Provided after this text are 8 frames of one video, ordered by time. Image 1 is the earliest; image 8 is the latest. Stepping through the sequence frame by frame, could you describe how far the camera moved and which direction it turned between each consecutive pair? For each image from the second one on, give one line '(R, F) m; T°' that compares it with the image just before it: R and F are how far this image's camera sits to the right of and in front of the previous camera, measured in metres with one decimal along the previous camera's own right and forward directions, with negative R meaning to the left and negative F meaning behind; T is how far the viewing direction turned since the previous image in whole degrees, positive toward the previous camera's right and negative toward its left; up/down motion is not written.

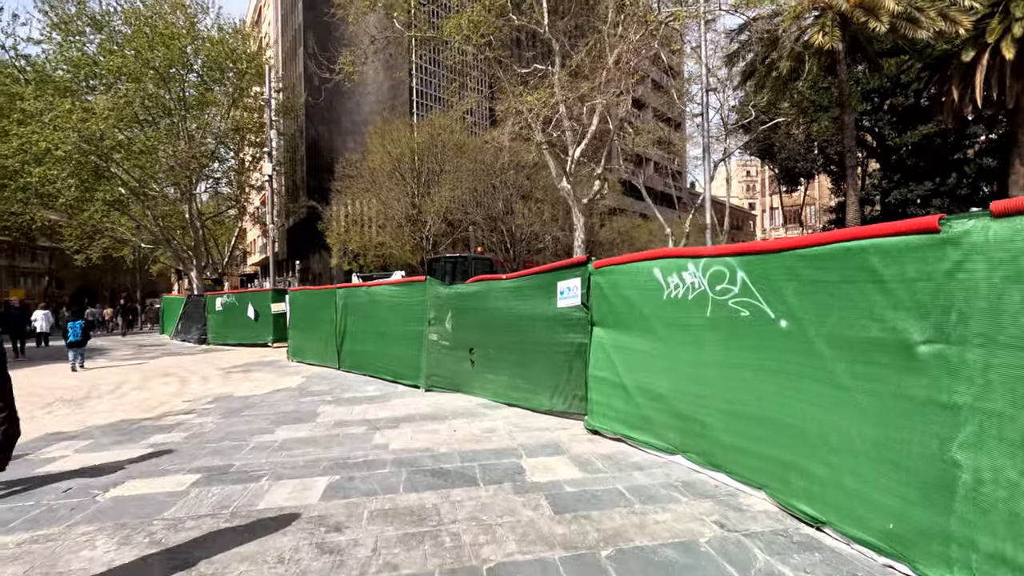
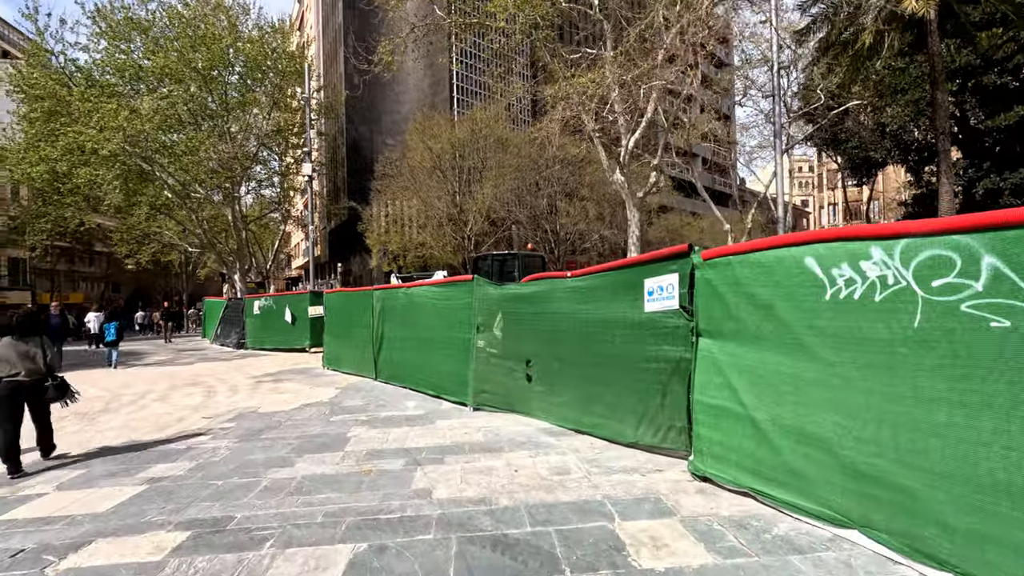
(-0.3, +1.4) m; -4°
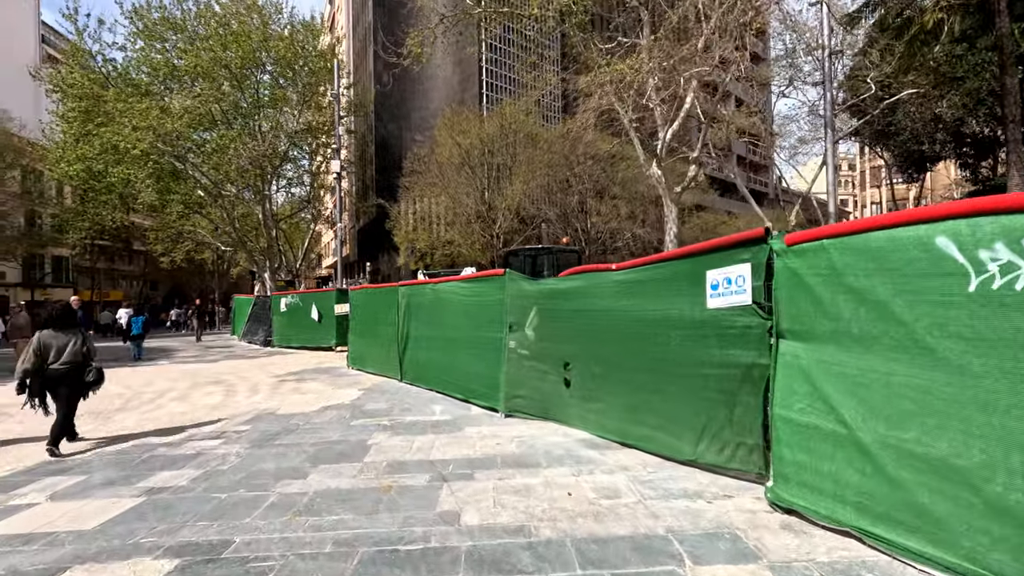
(-0.1, +0.7) m; -3°
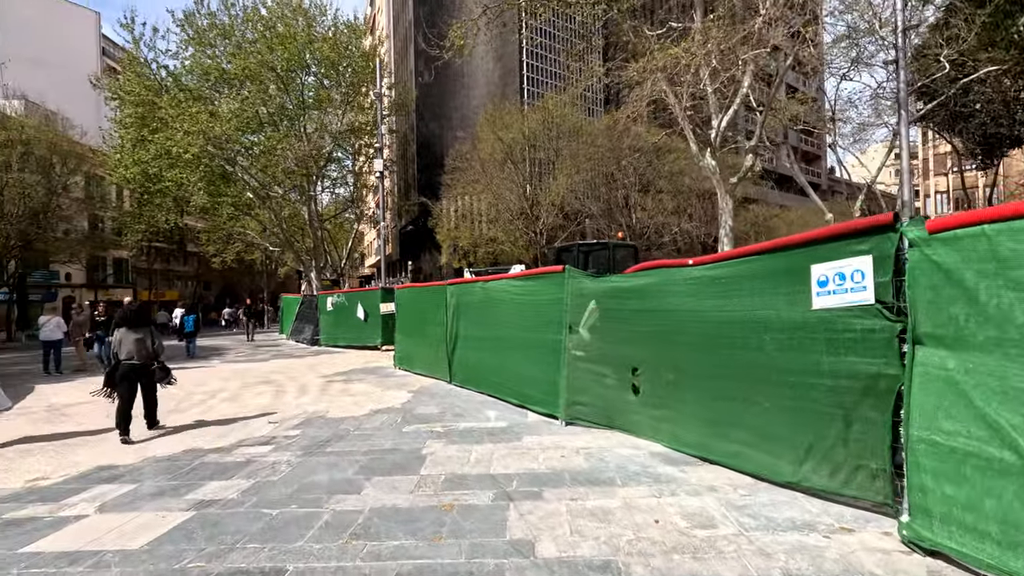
(-0.3, +0.5) m; -4°
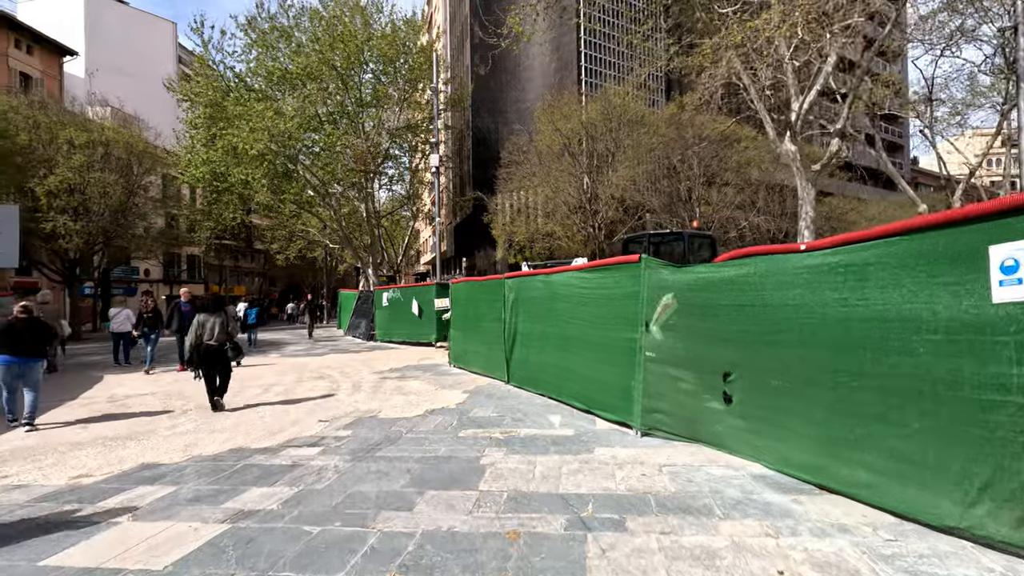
(-0.2, +0.7) m; -6°
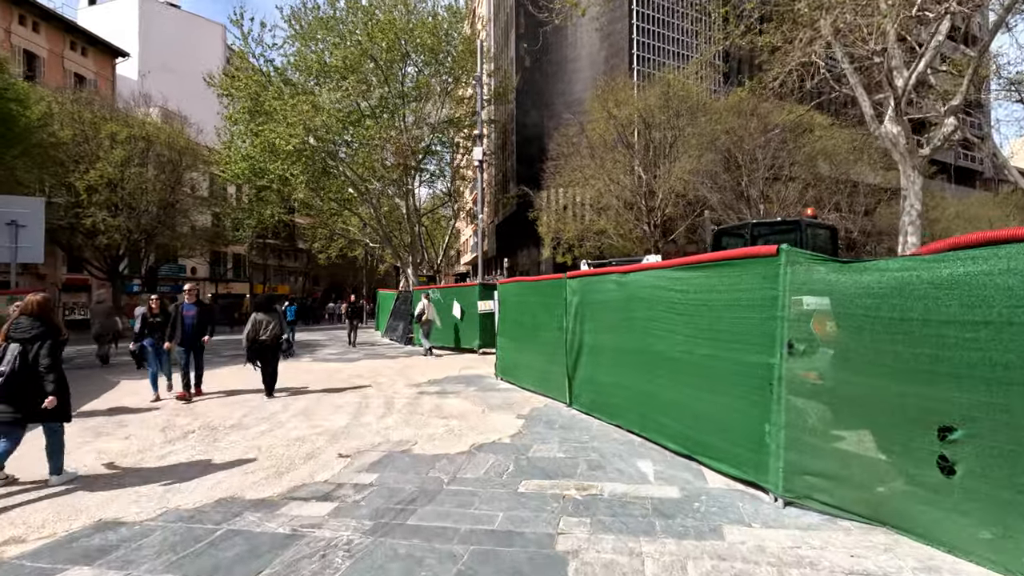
(-0.4, +1.6) m; -4°
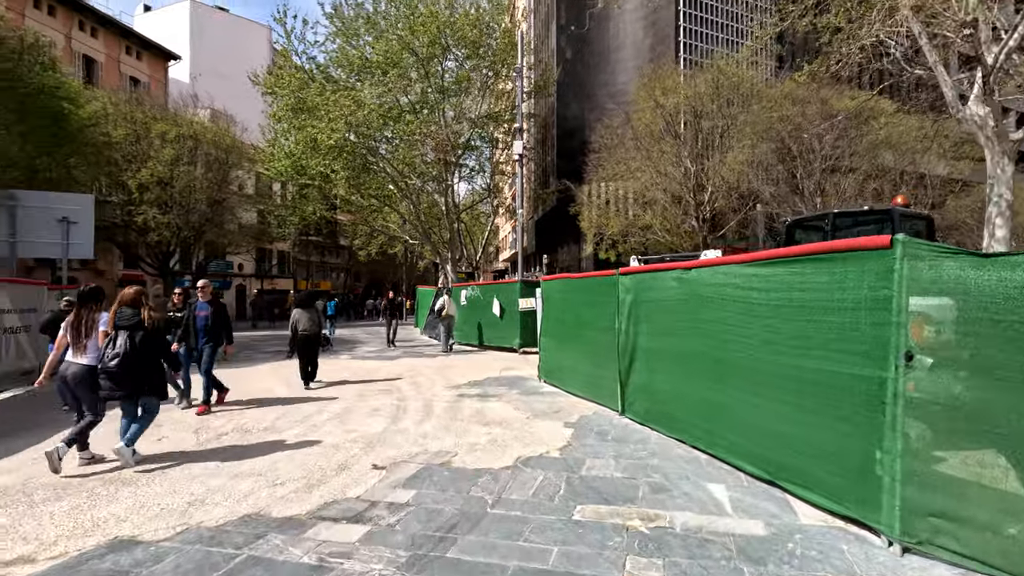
(-0.1, +0.6) m; -4°
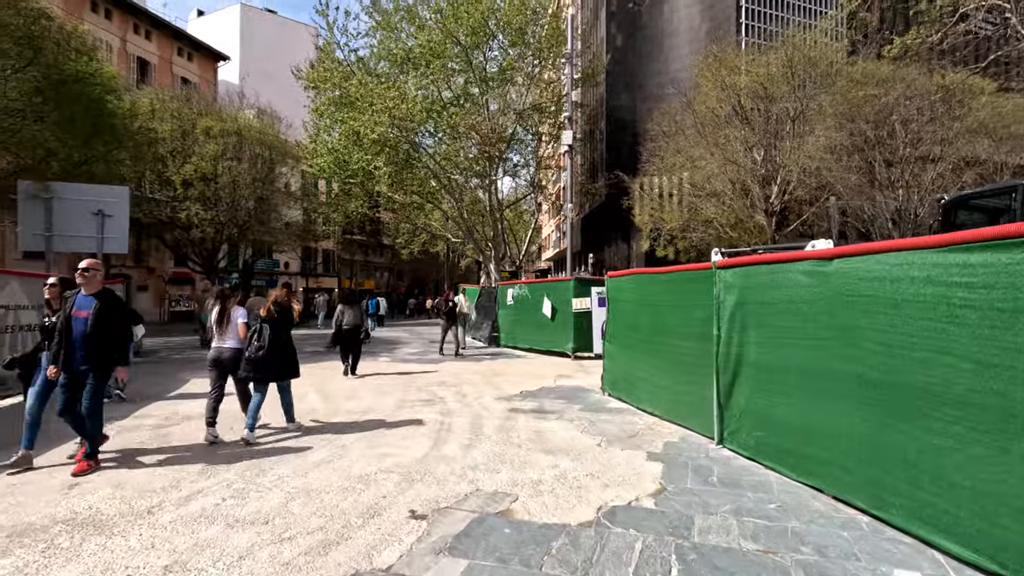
(-0.3, +1.3) m; -4°
